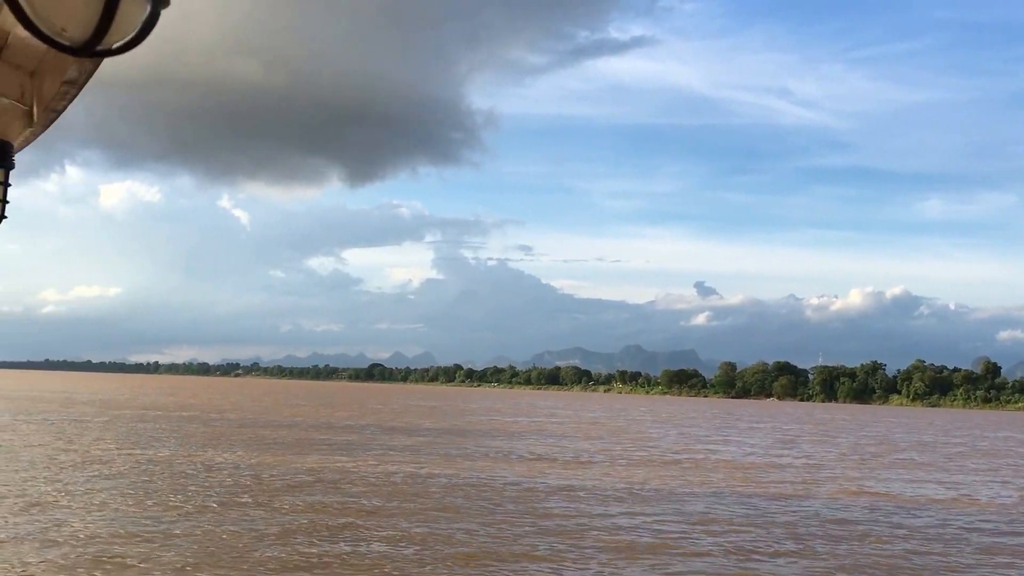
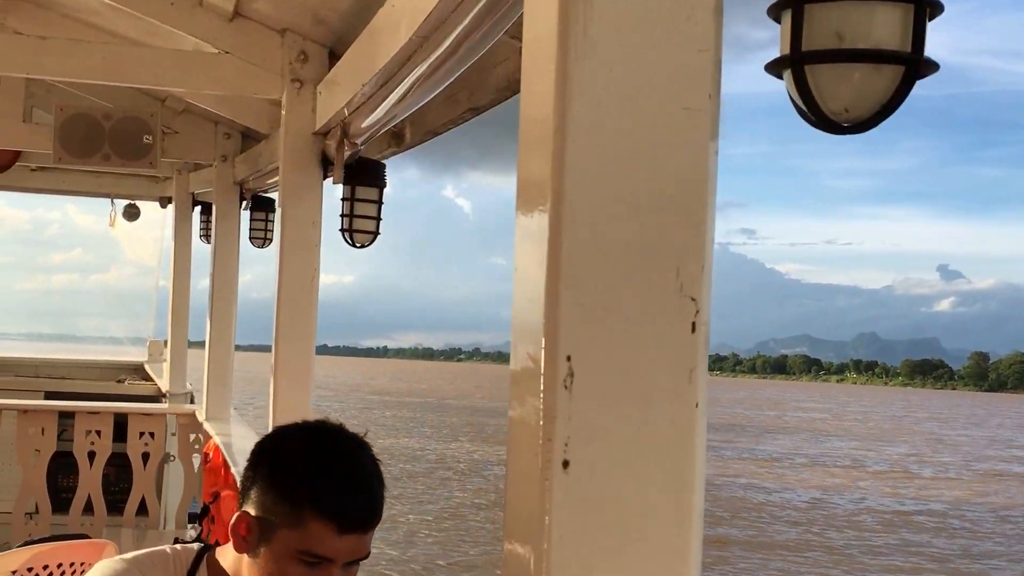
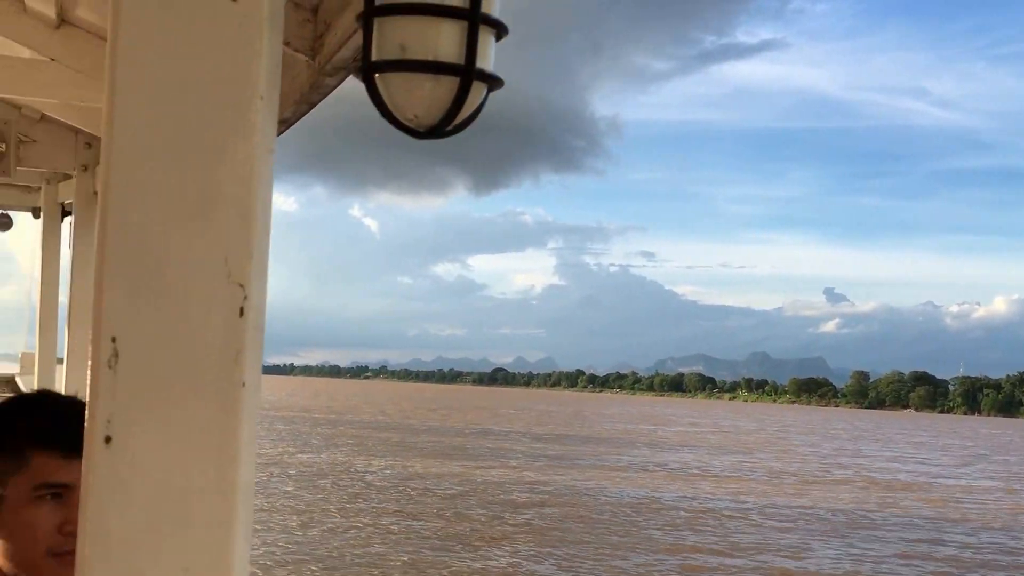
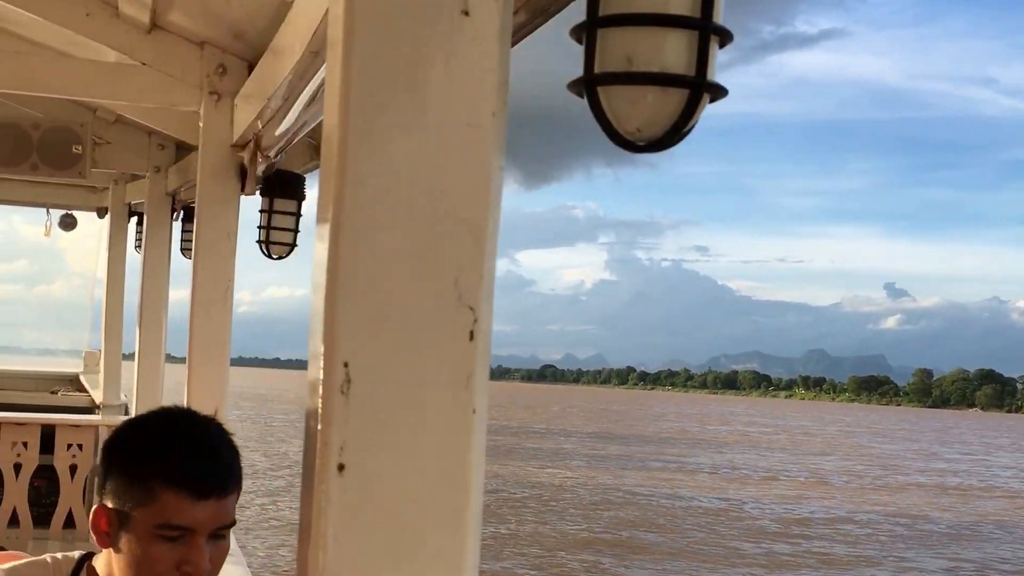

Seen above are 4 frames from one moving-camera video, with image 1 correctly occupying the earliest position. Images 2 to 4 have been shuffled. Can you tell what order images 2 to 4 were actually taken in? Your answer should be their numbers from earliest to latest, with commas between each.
3, 4, 2
